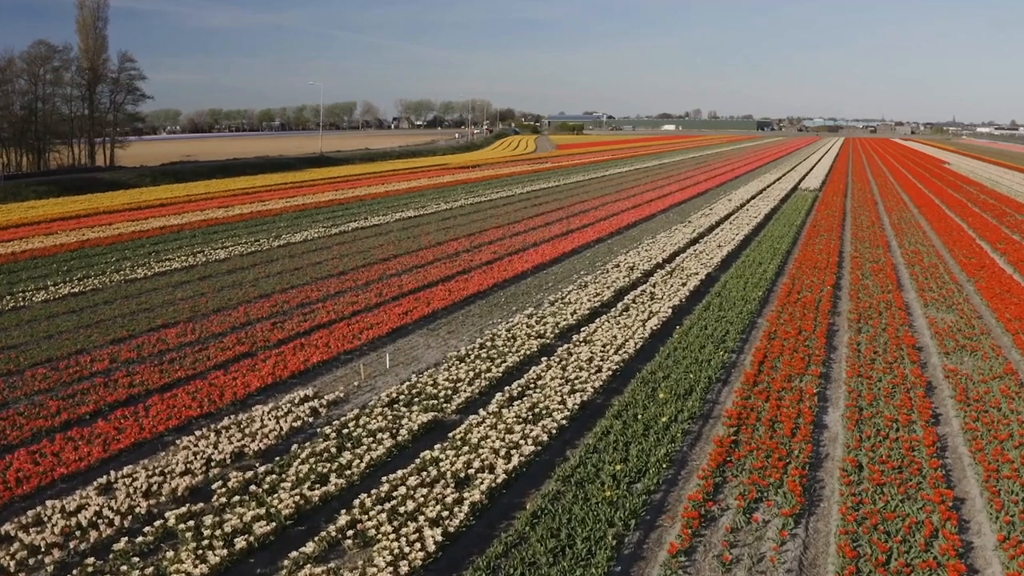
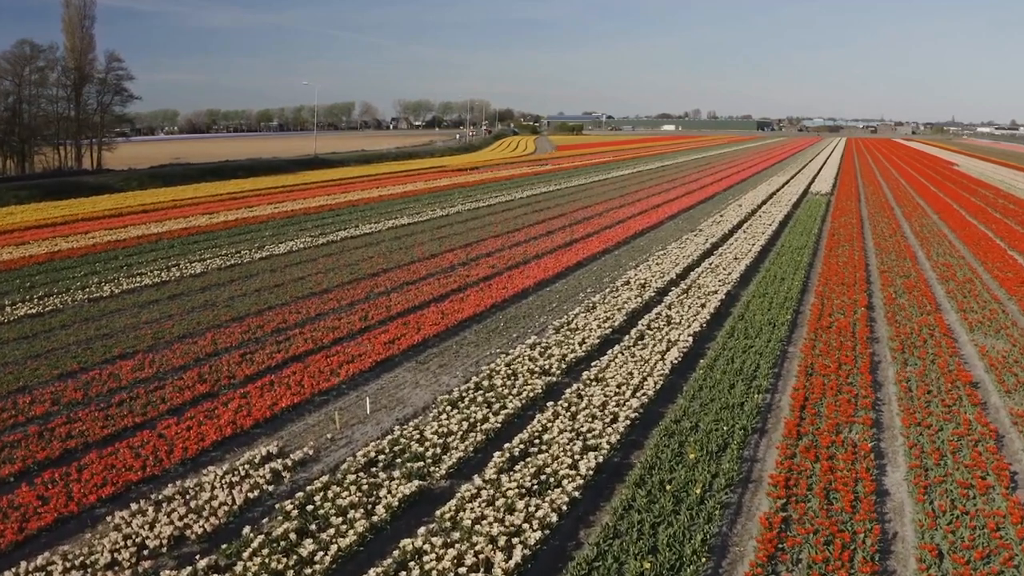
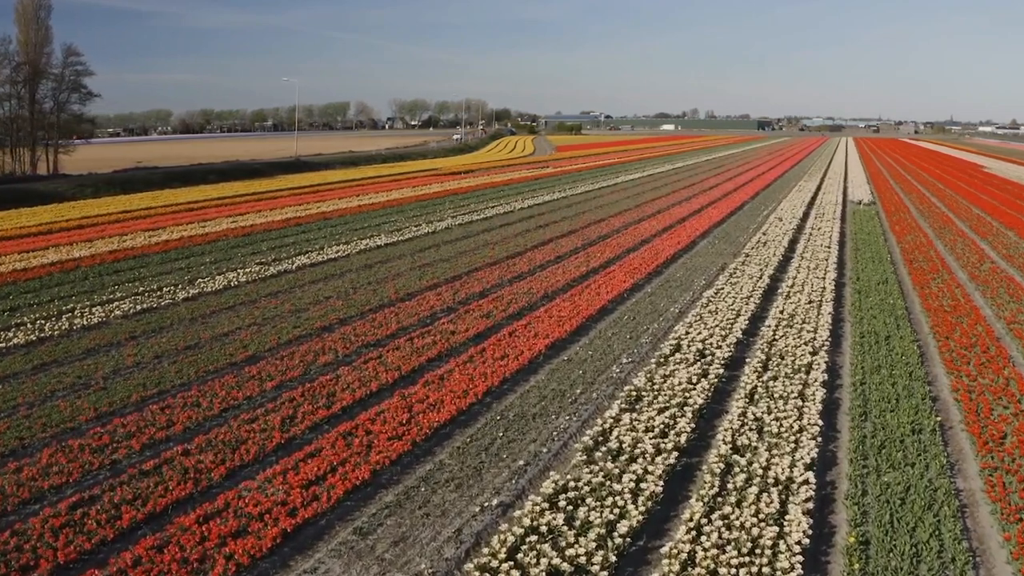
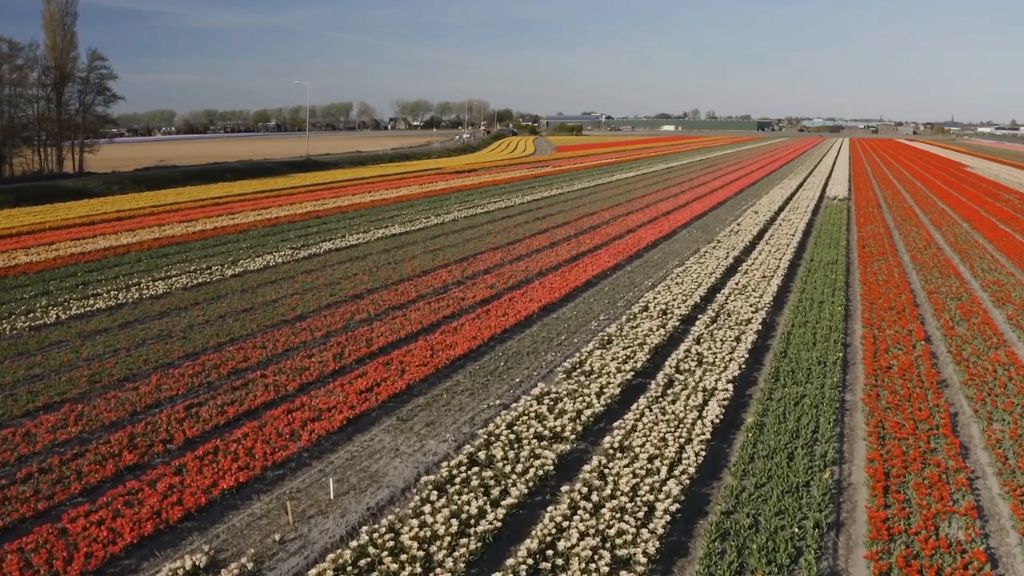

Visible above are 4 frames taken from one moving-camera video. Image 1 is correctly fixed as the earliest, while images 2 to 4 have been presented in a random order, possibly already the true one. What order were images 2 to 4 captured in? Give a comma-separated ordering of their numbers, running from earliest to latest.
2, 4, 3
